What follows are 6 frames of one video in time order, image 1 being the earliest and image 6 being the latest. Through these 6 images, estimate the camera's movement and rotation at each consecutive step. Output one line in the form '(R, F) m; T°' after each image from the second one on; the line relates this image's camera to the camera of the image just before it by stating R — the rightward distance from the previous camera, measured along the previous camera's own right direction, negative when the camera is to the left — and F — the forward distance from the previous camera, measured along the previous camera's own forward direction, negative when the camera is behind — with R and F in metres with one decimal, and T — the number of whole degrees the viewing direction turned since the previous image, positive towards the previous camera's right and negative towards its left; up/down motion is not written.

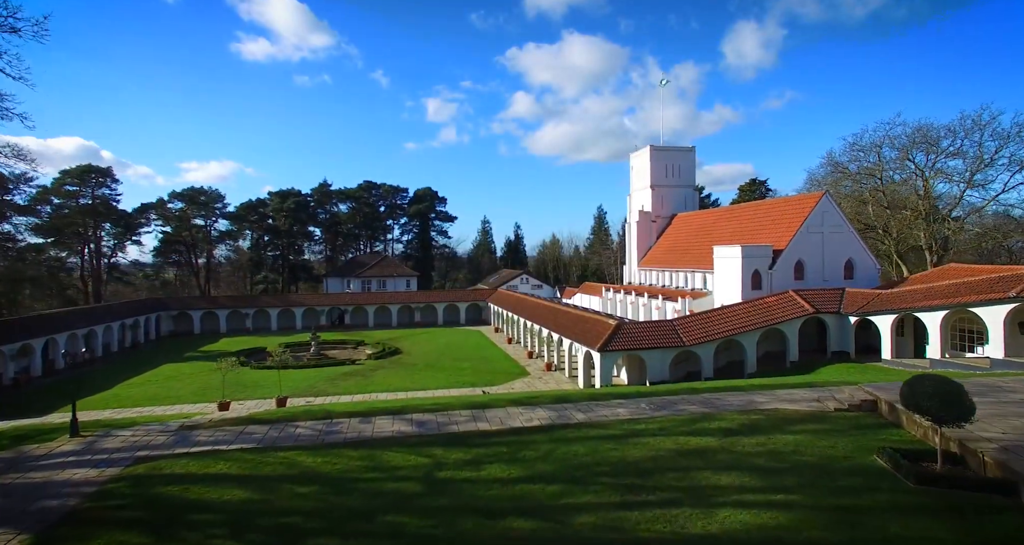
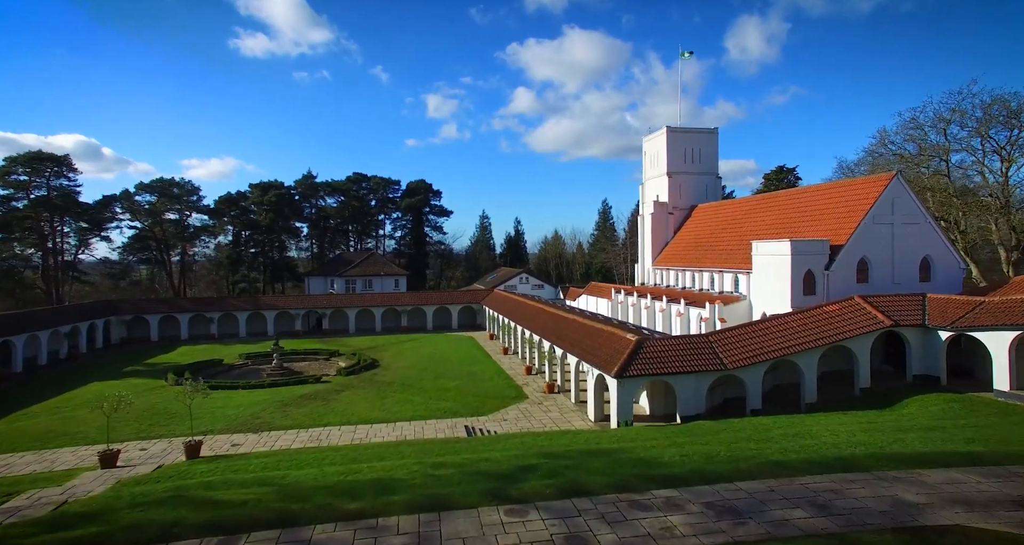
(+0.3, +6.4) m; 0°
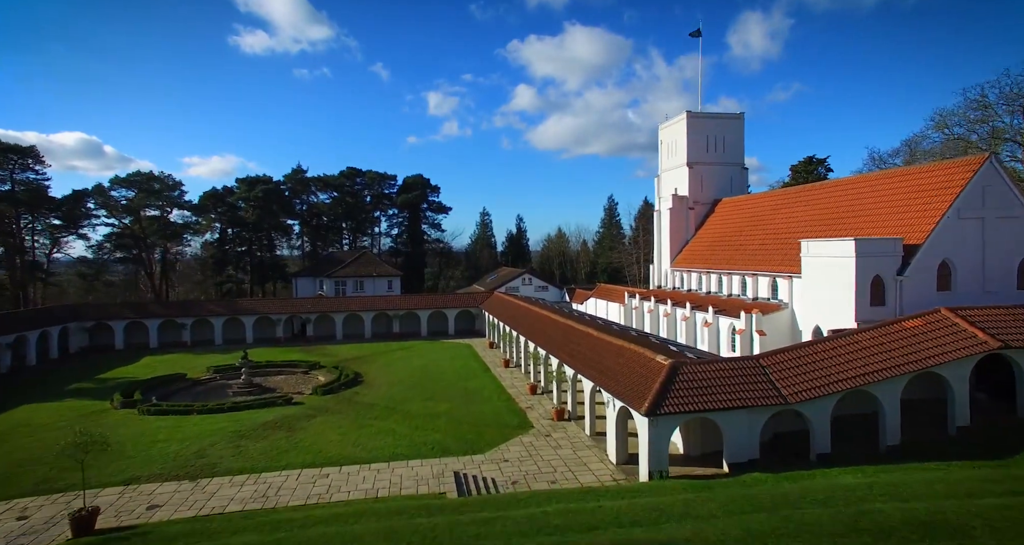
(0.0, +4.8) m; 0°
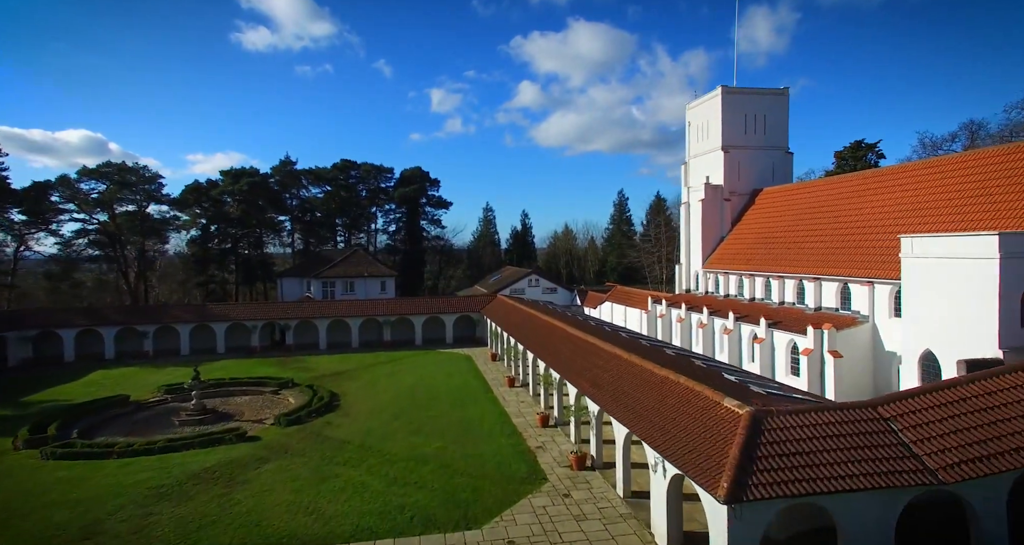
(-0.1, +5.8) m; 0°
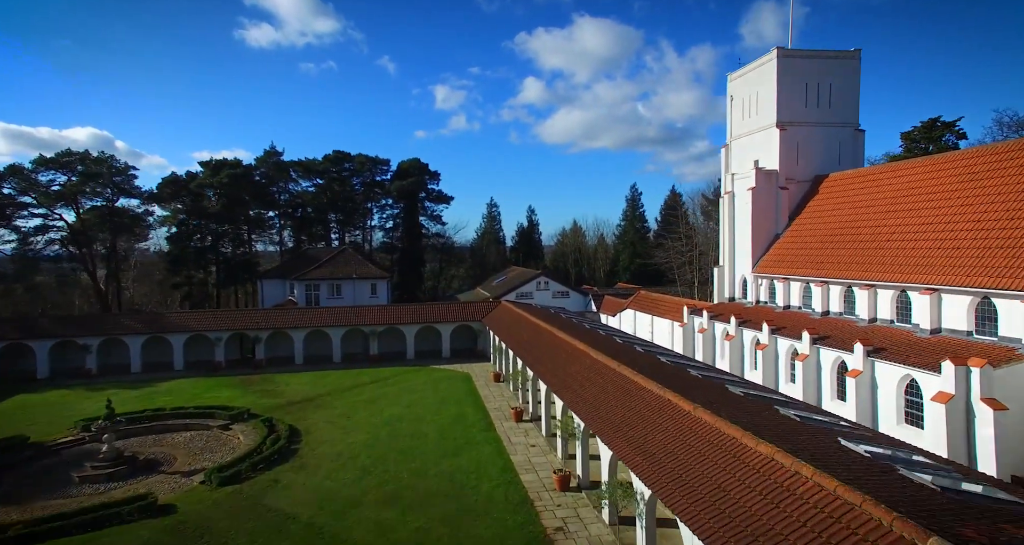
(-0.1, +6.5) m; 0°
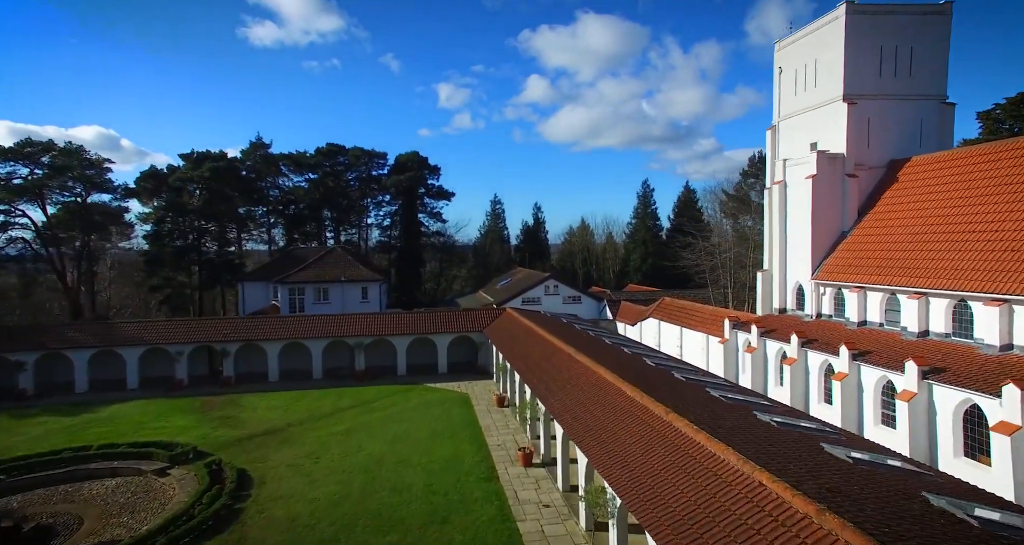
(-0.1, +5.3) m; 0°
